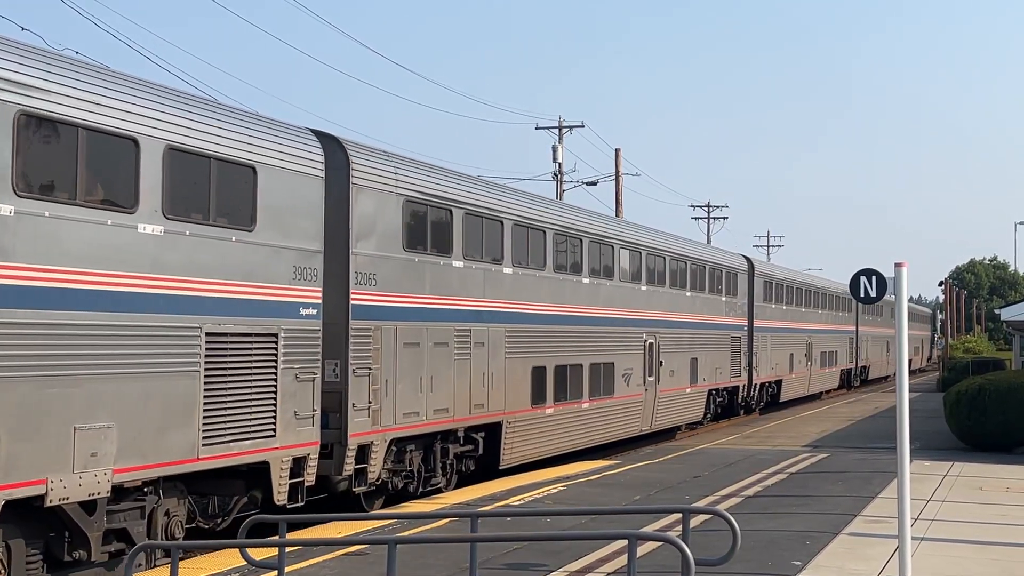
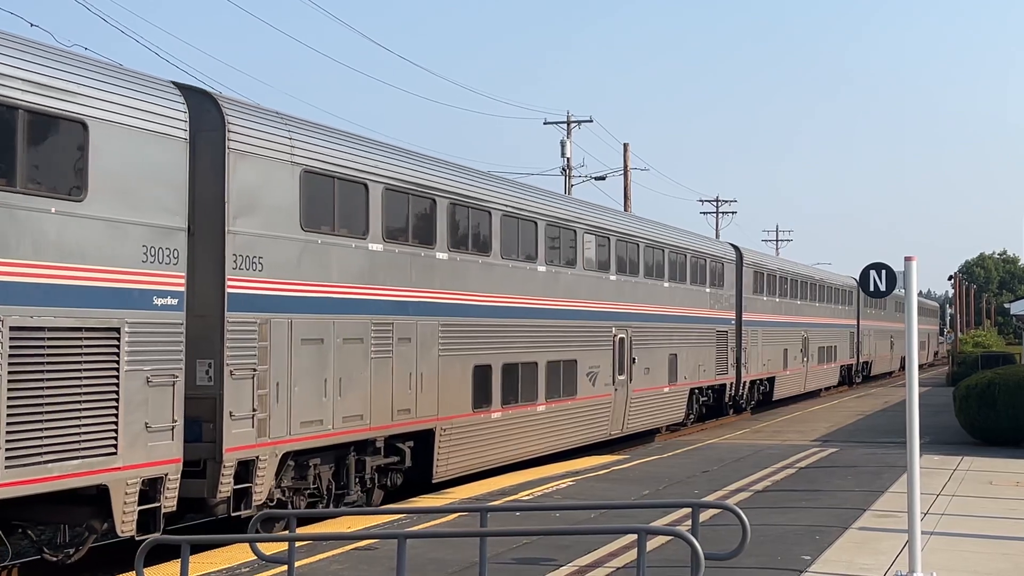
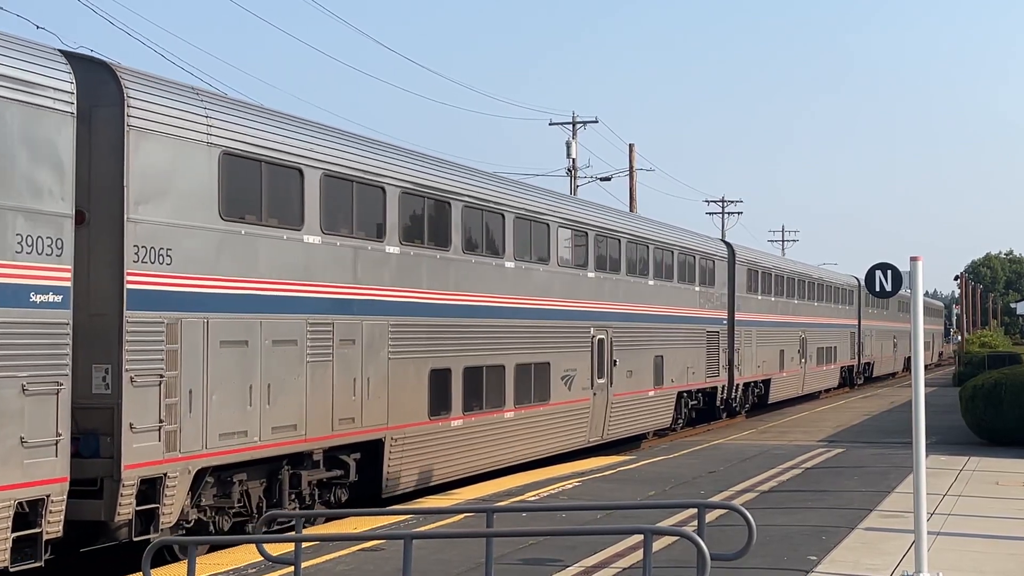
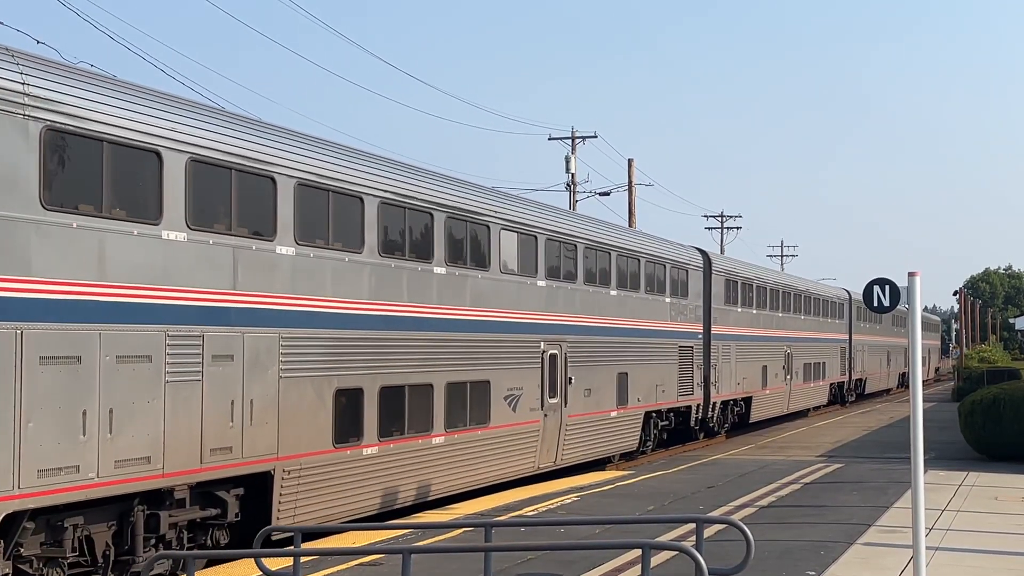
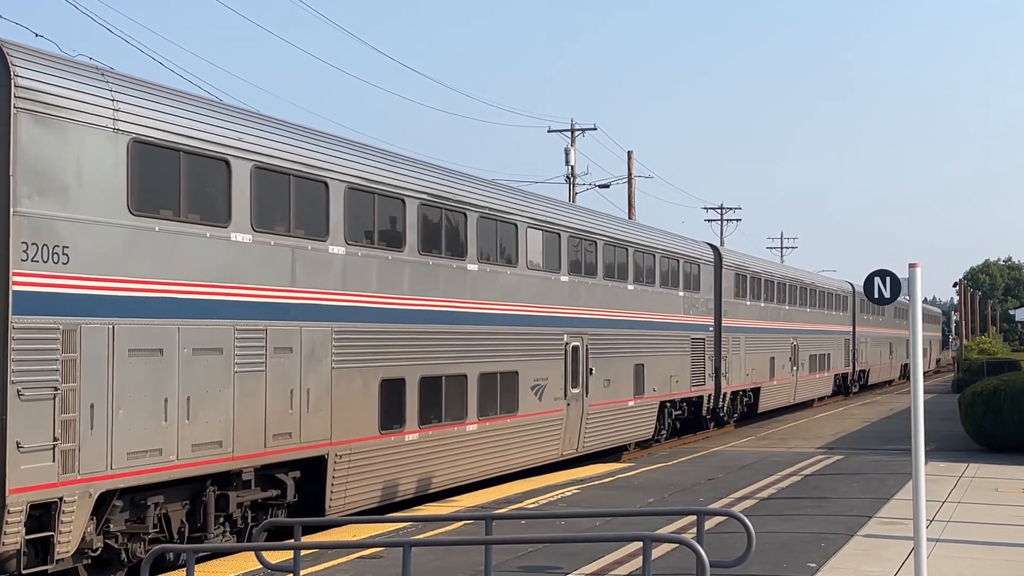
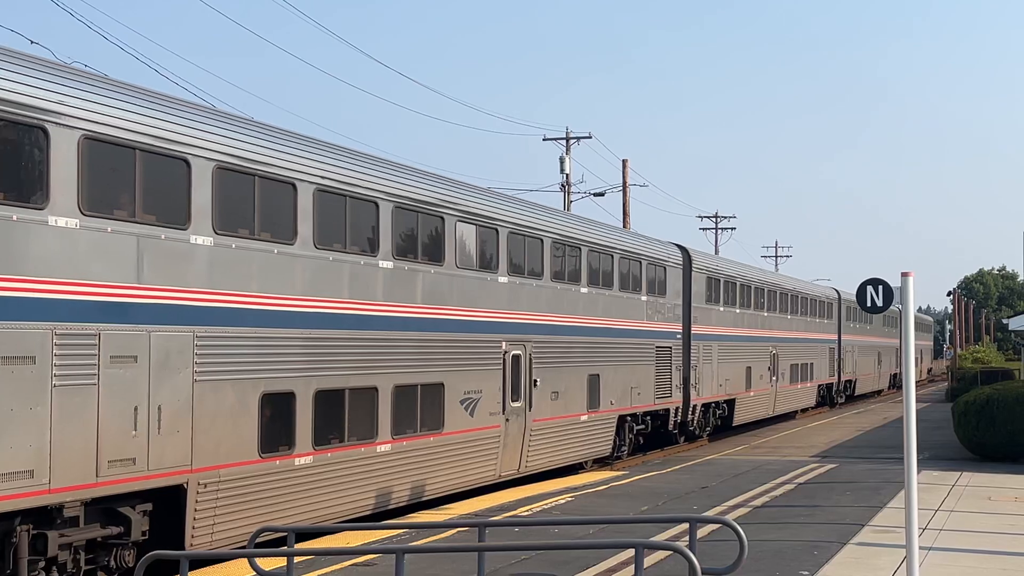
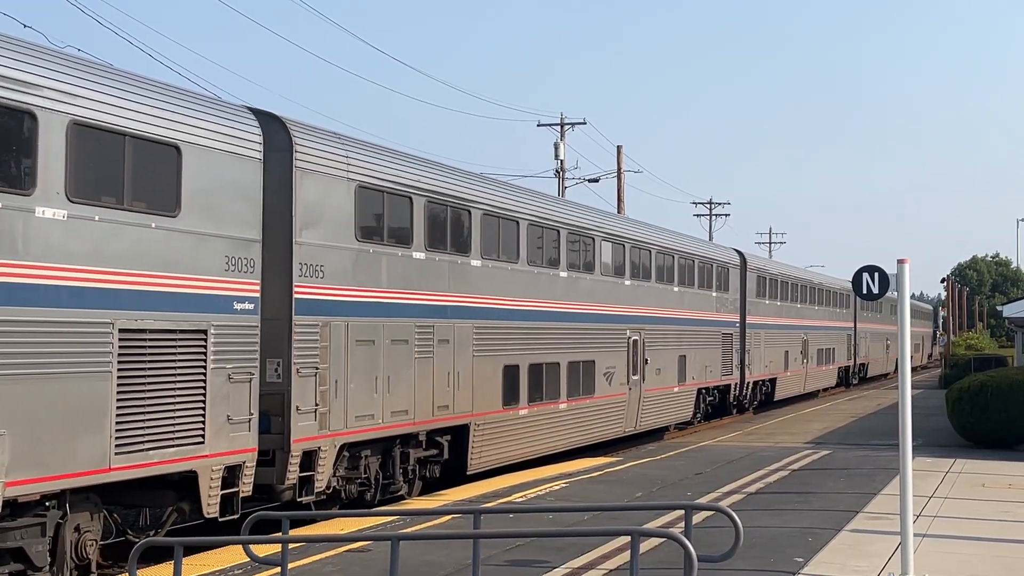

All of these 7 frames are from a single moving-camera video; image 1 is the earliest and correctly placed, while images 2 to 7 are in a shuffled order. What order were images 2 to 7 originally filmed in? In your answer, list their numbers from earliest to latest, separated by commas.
7, 2, 3, 5, 4, 6
